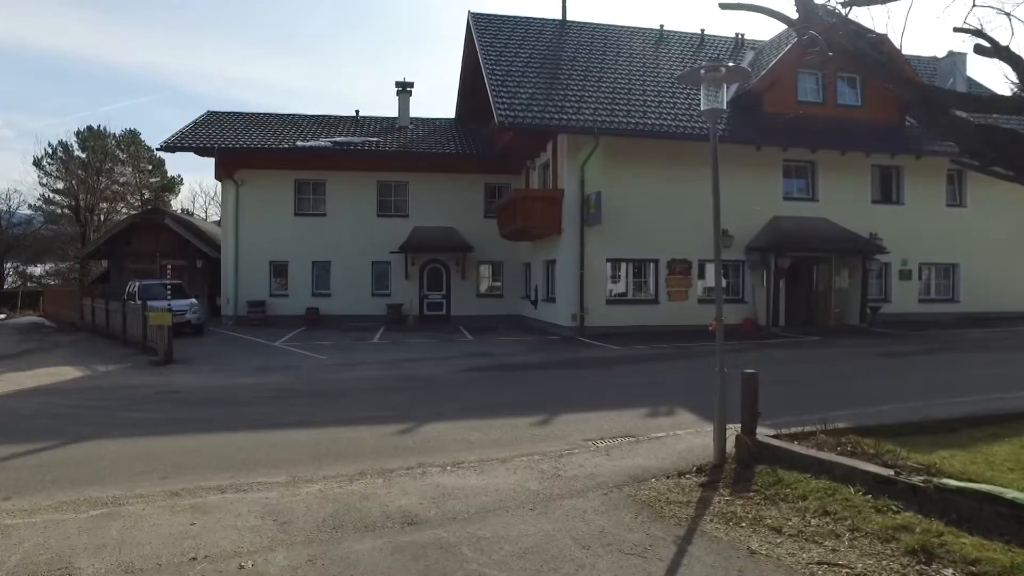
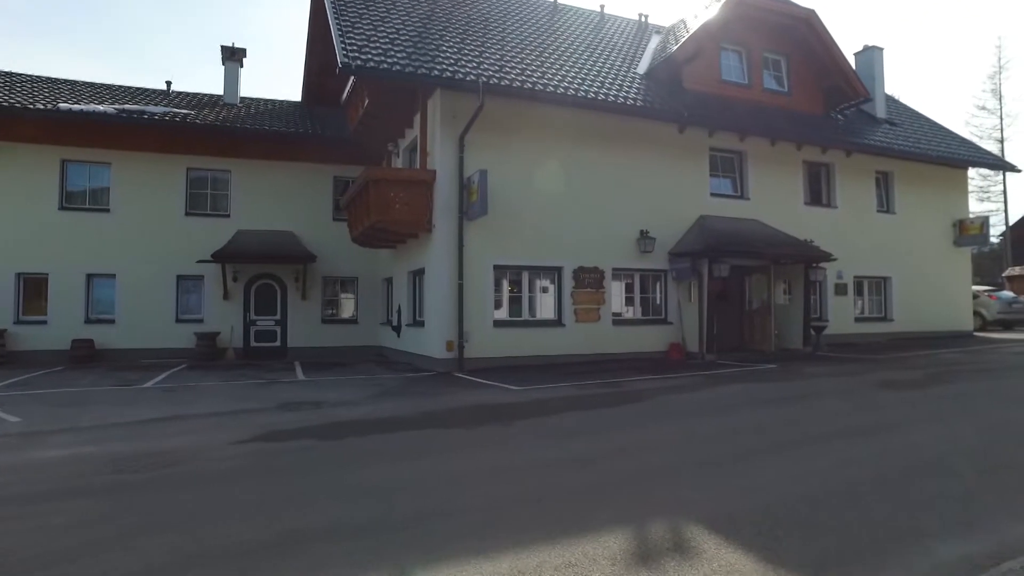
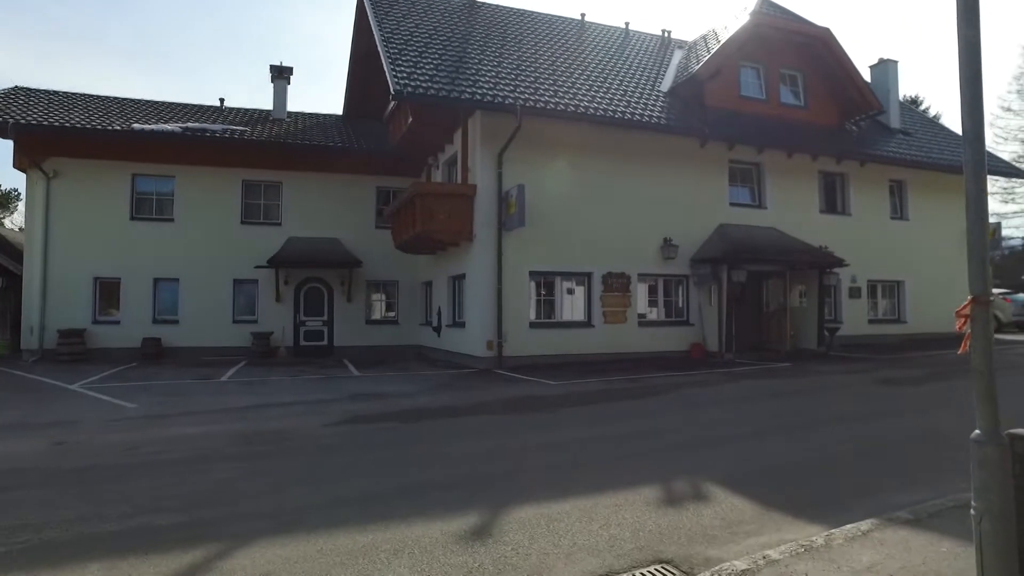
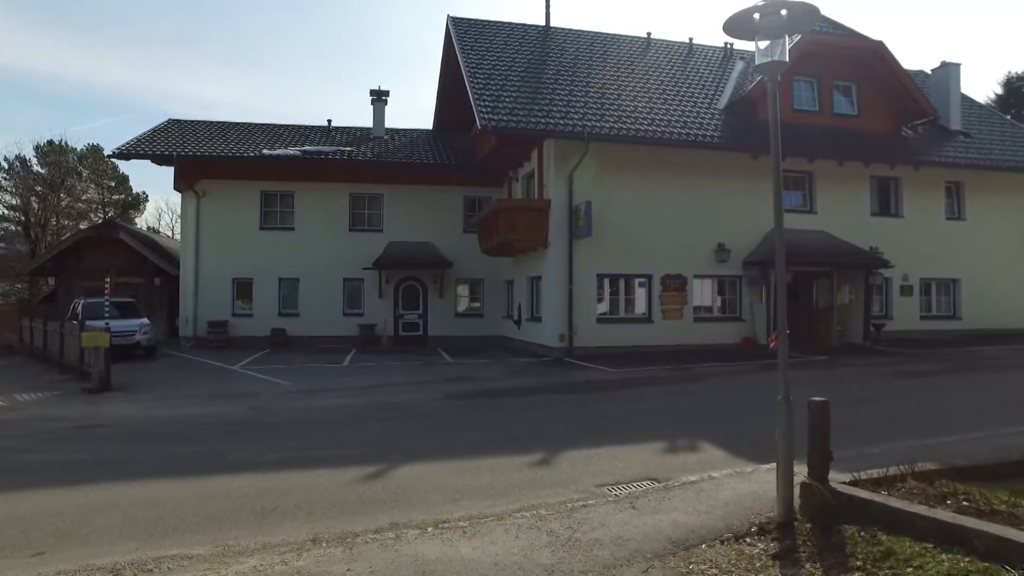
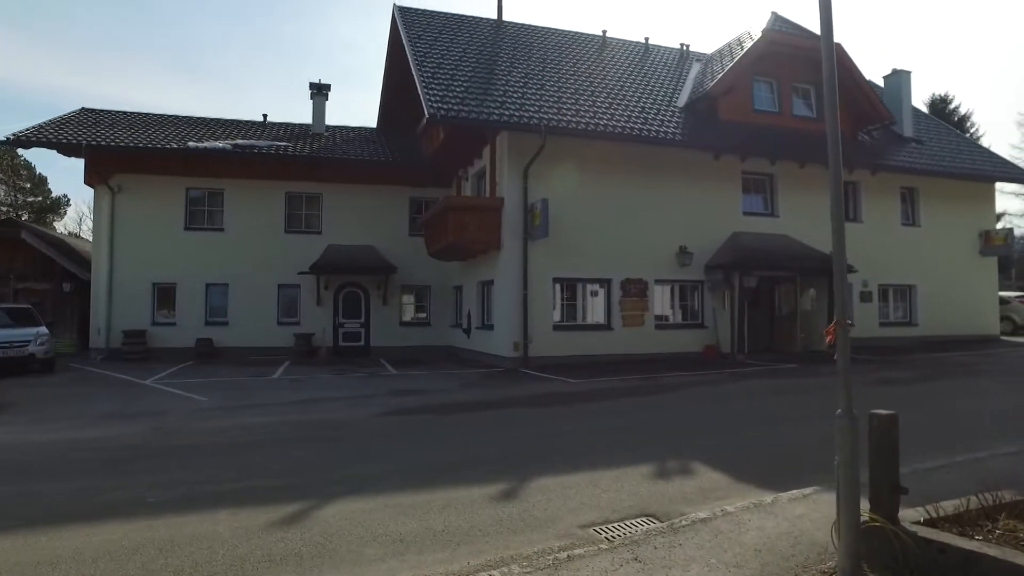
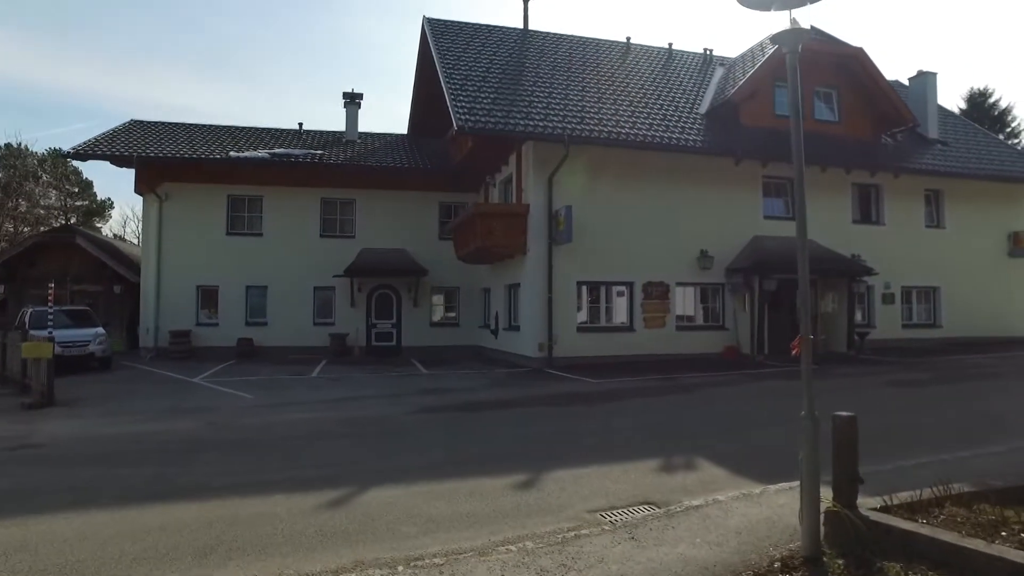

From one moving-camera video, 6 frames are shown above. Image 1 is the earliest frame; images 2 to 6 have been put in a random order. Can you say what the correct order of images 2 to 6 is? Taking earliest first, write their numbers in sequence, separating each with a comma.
4, 6, 5, 3, 2
